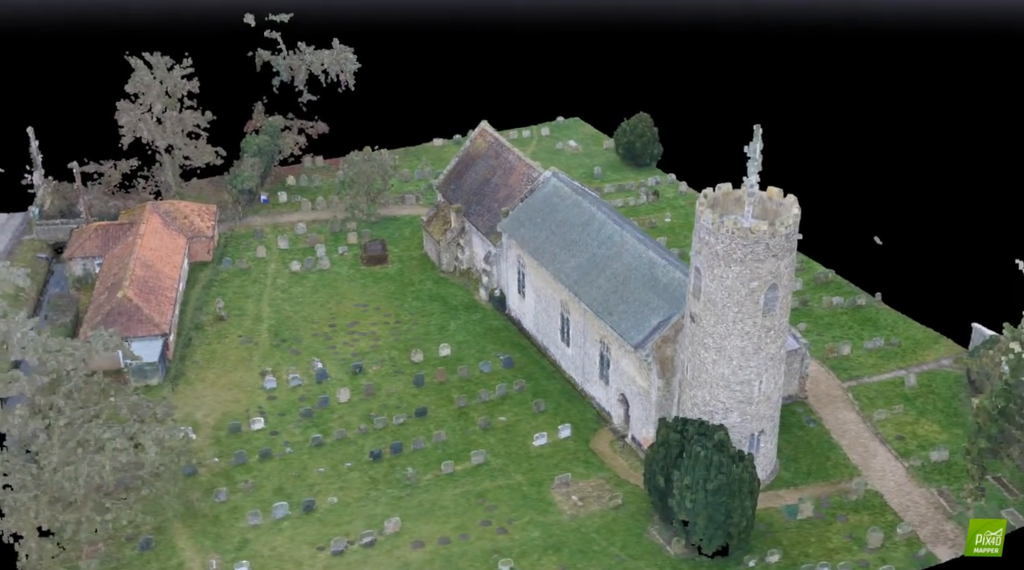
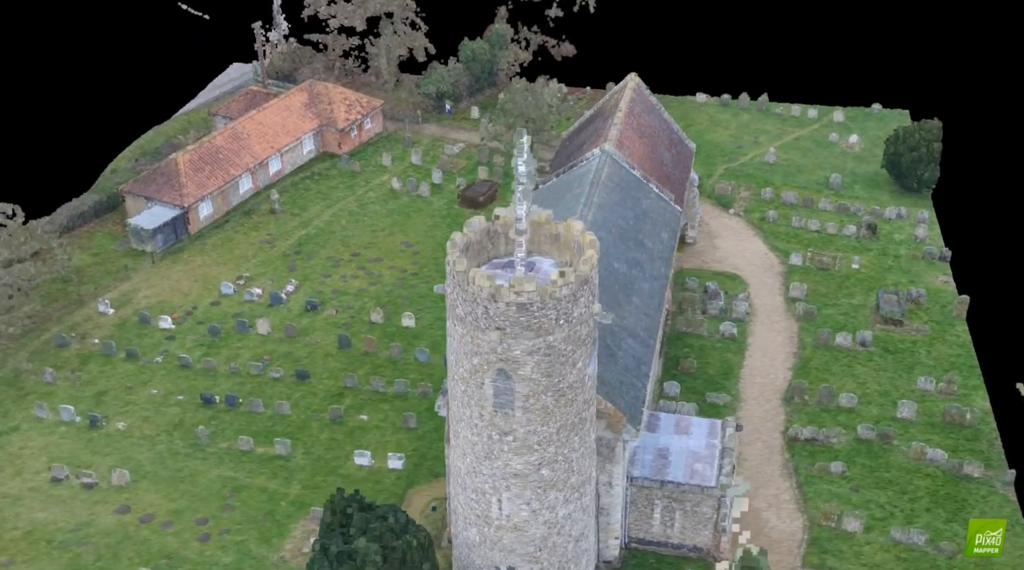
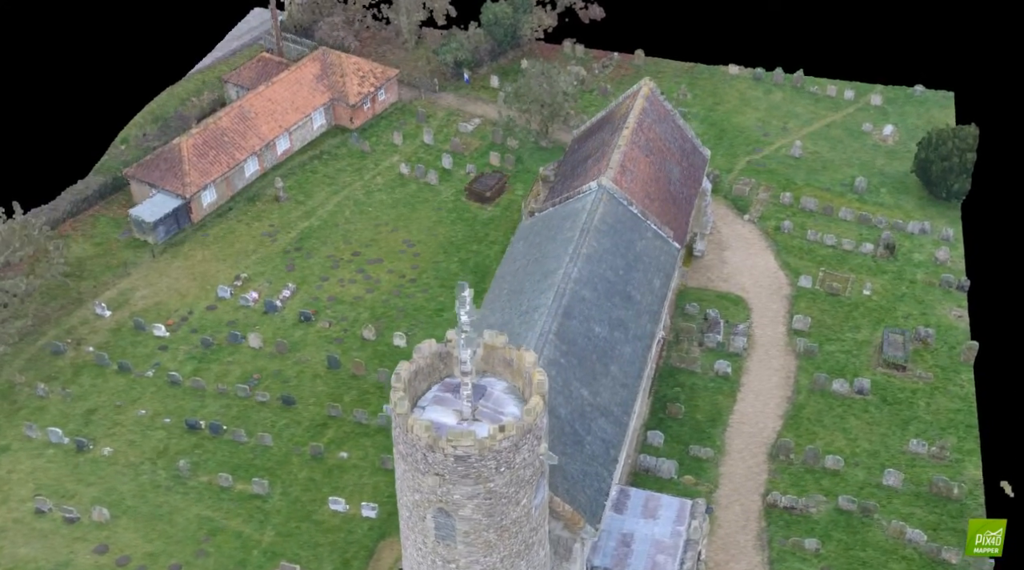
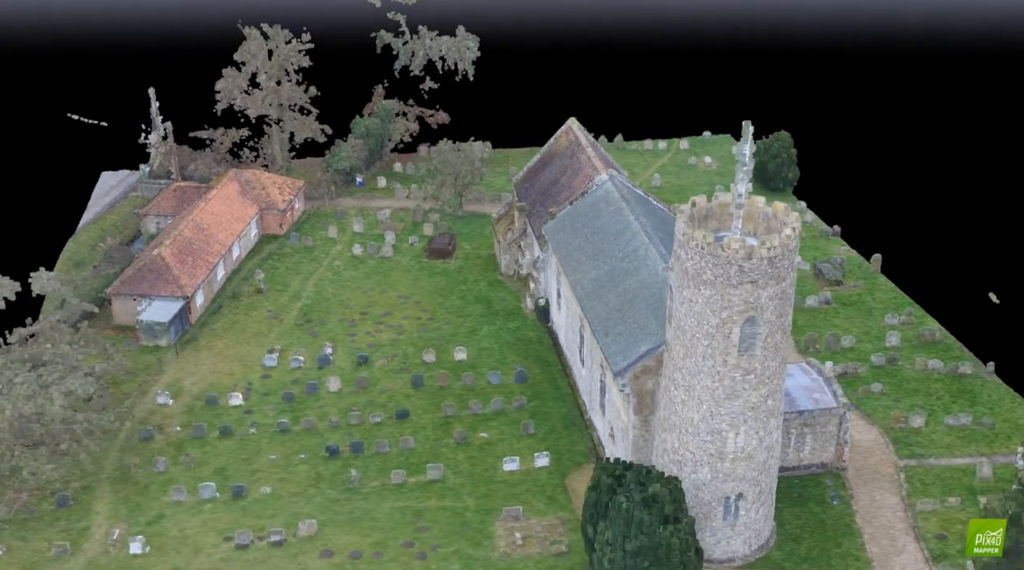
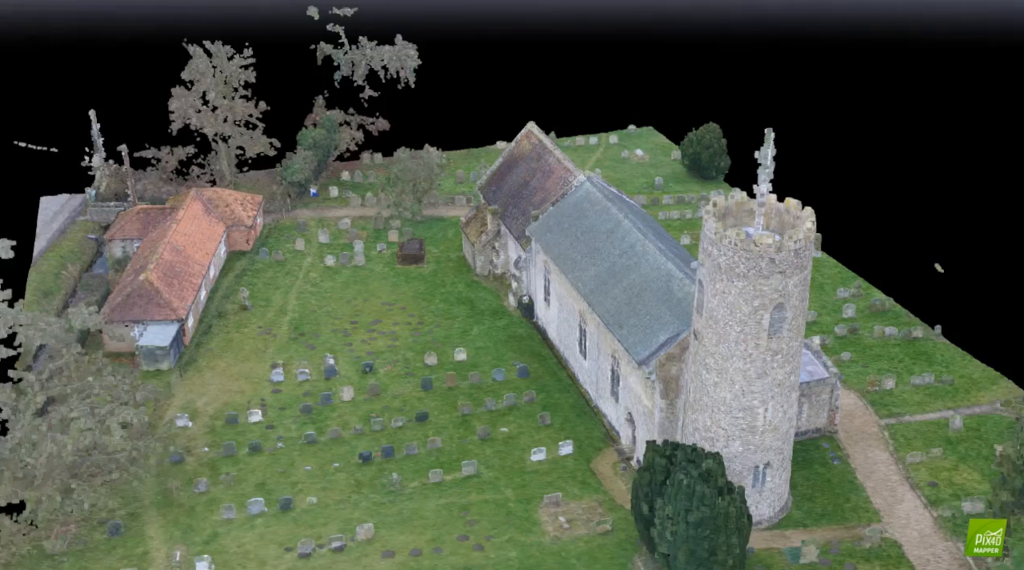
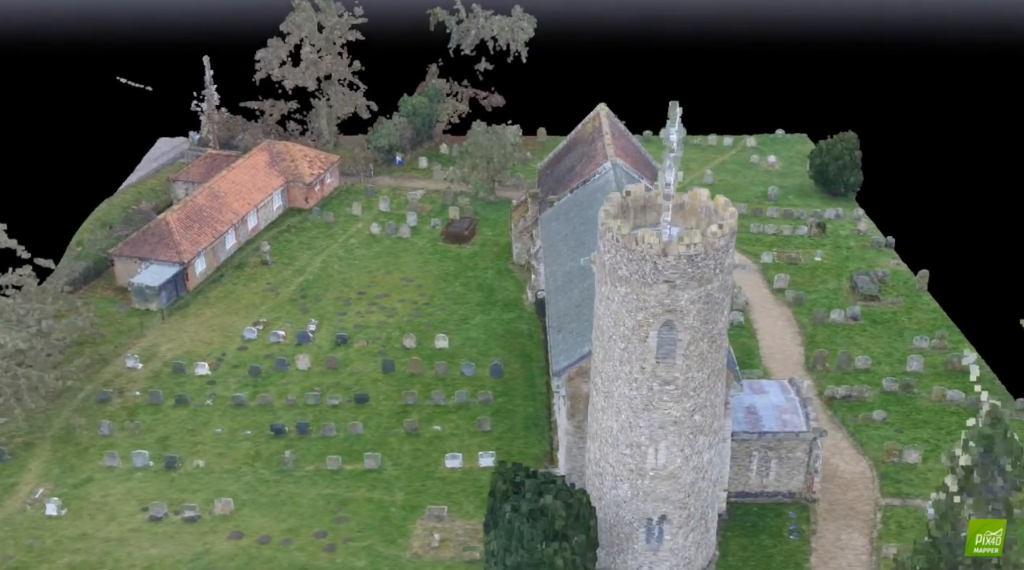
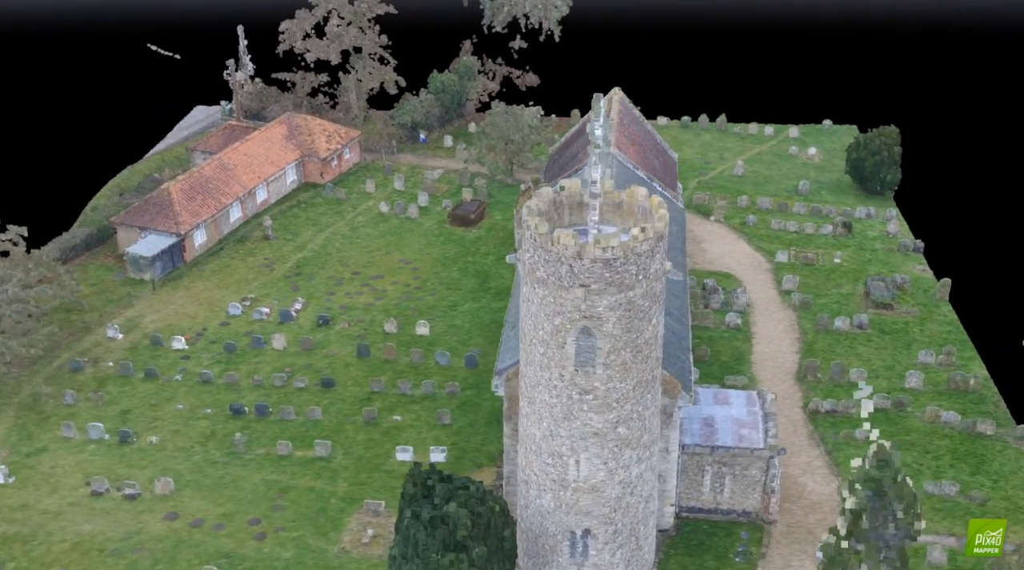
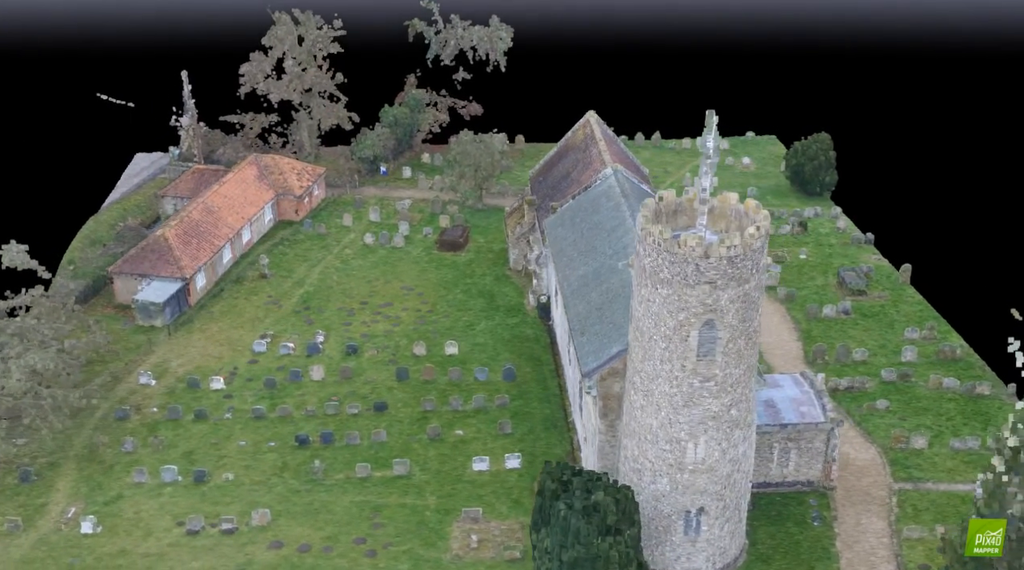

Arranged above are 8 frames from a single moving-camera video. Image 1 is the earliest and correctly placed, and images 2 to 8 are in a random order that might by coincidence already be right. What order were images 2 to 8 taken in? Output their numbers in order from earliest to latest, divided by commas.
5, 4, 8, 6, 7, 2, 3
